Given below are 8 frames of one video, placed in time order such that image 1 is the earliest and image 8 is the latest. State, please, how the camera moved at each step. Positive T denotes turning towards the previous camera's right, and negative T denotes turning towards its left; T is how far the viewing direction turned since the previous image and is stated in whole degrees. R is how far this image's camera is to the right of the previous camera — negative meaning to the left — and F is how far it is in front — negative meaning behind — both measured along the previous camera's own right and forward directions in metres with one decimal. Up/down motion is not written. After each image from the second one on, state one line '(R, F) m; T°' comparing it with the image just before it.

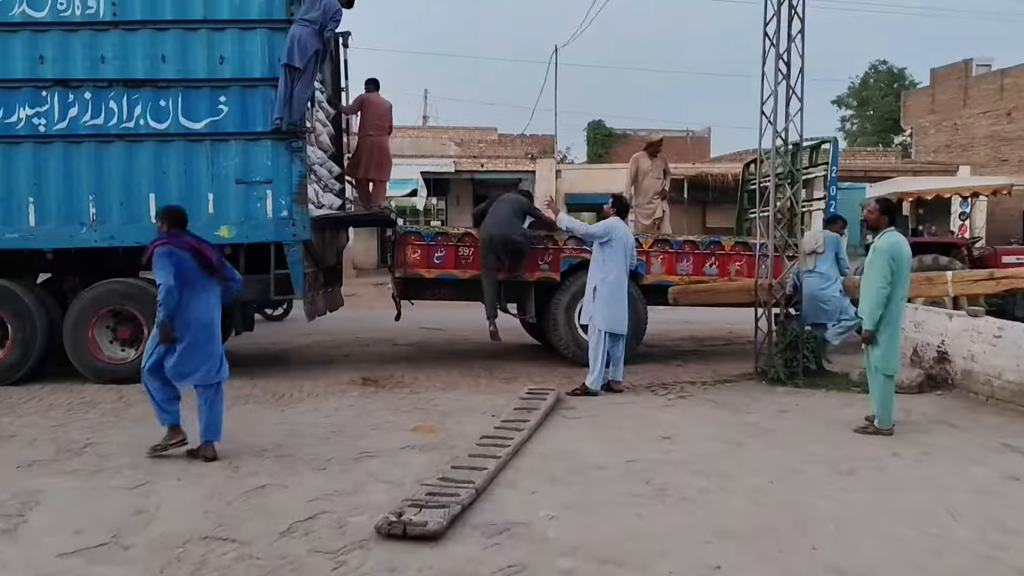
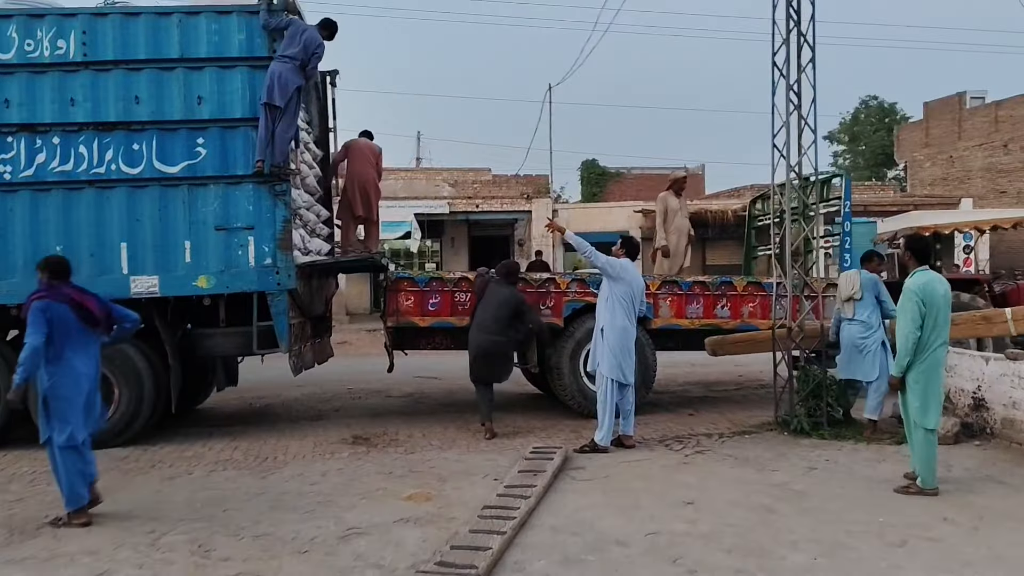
(0.0, +0.5) m; 0°
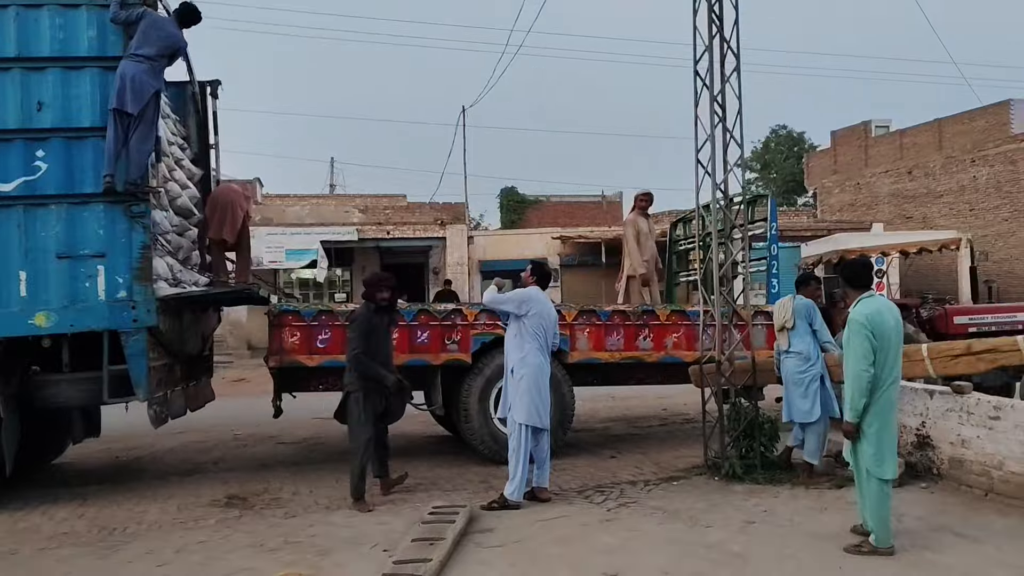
(+0.2, +0.8) m; +5°
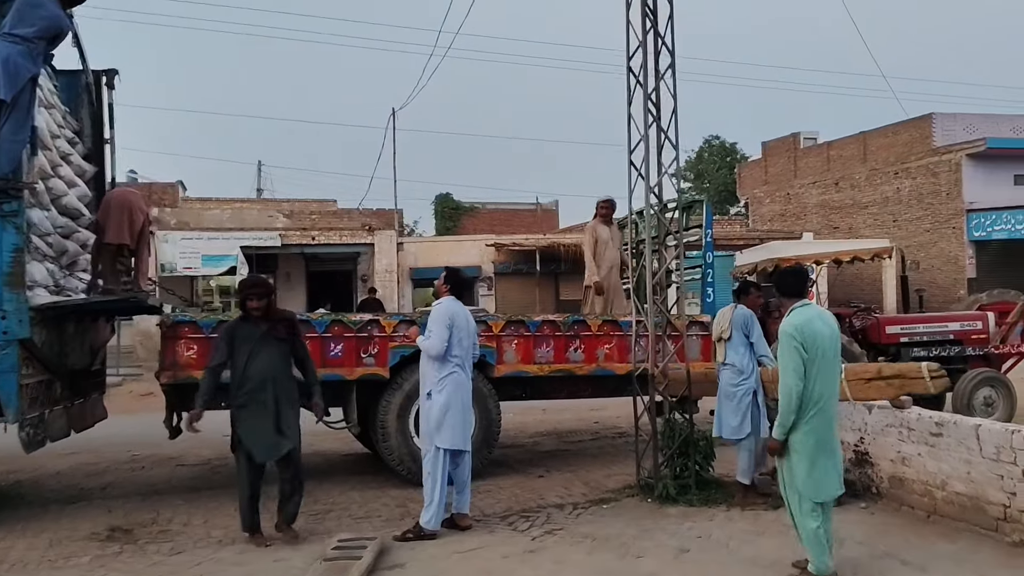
(+0.1, +0.5) m; +4°
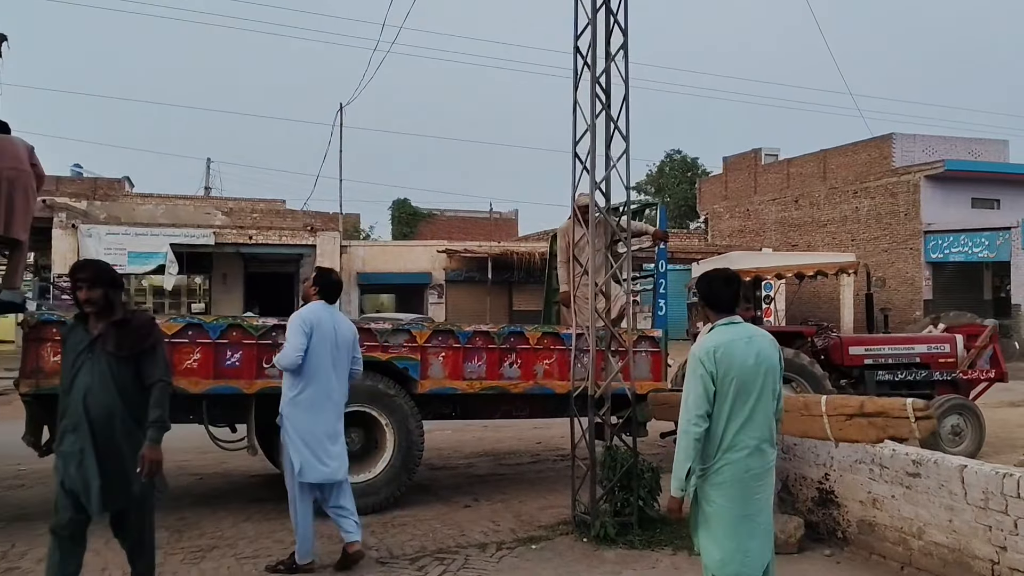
(+0.2, +0.8) m; +3°
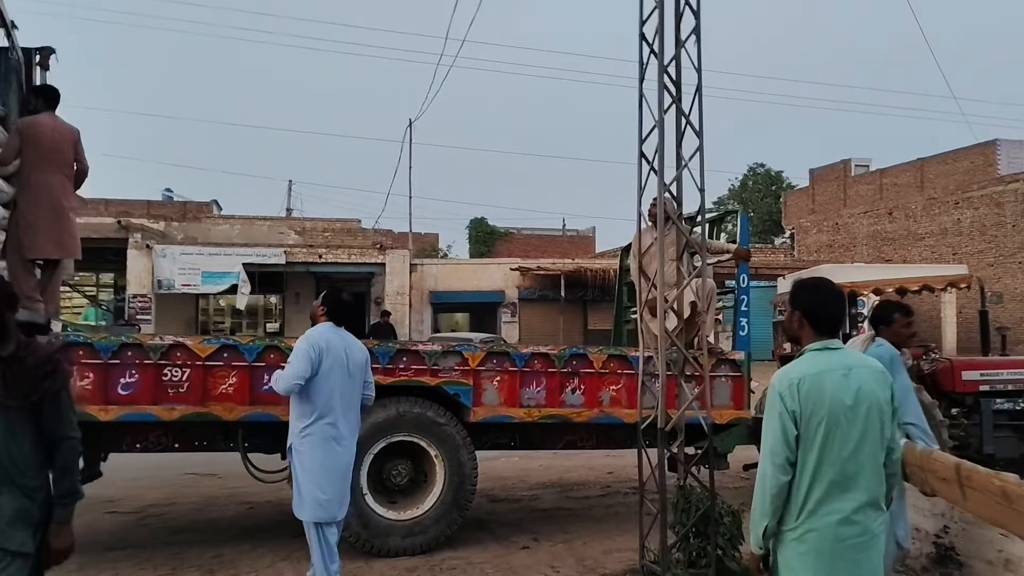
(+0.1, +0.6) m; -5°
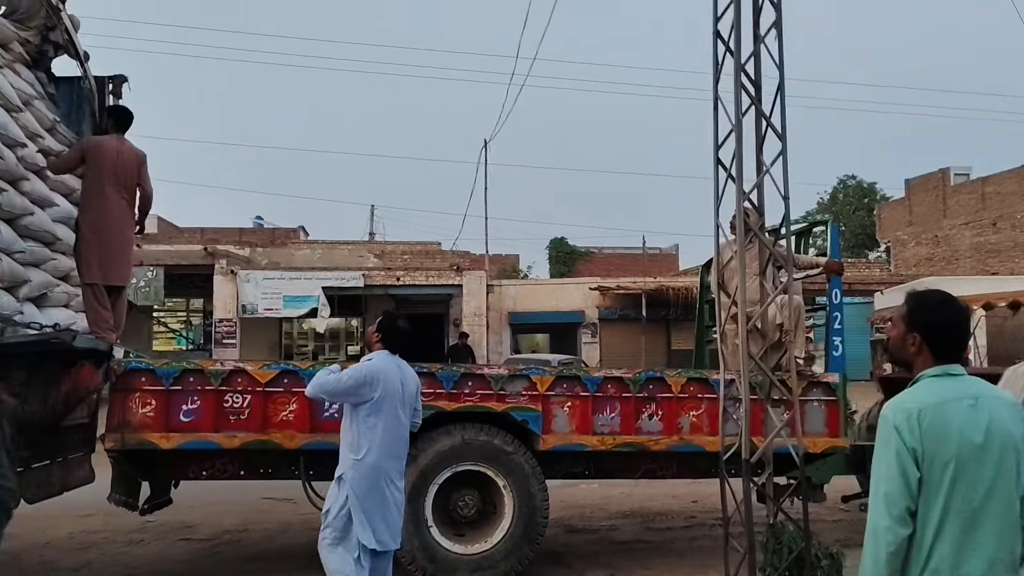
(+0.1, +0.3) m; -6°
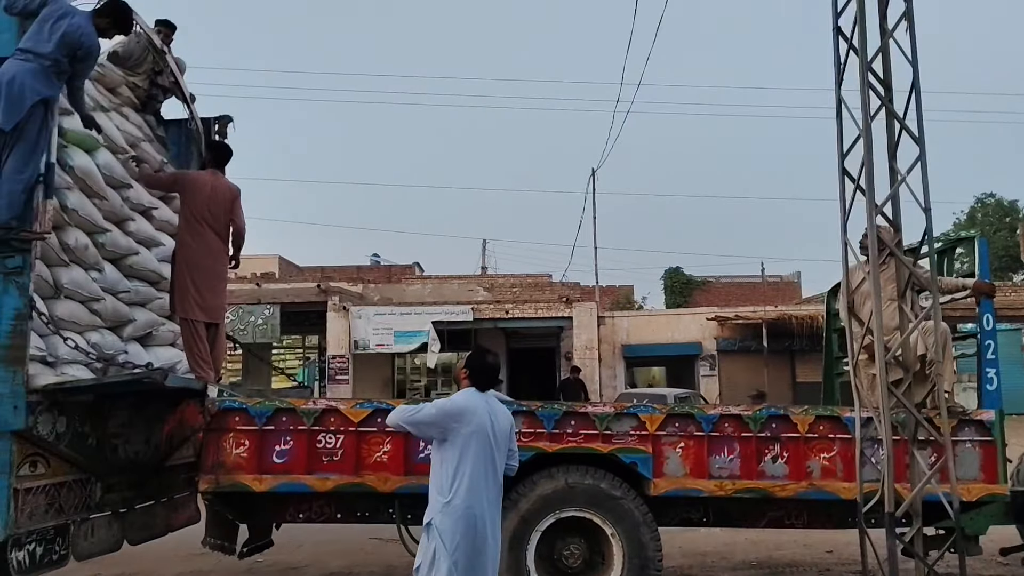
(+0.1, +0.3) m; -8°
